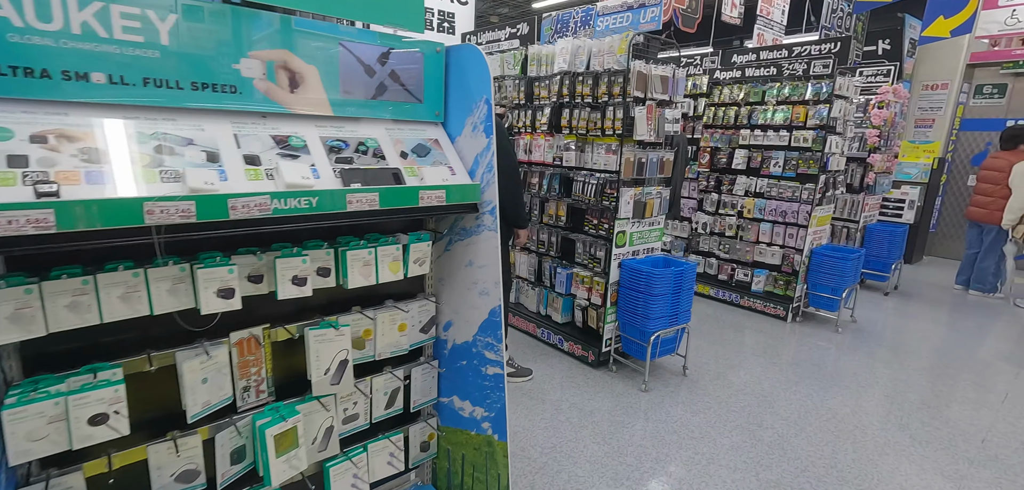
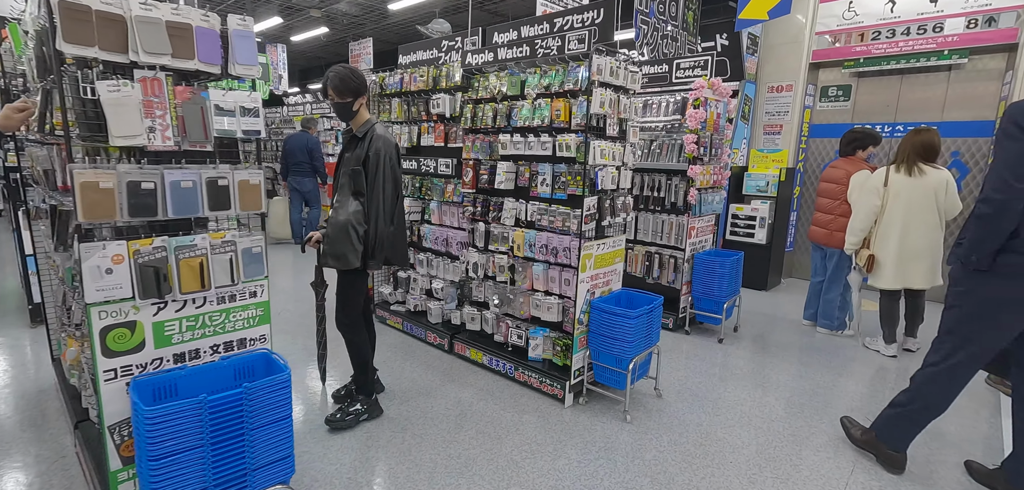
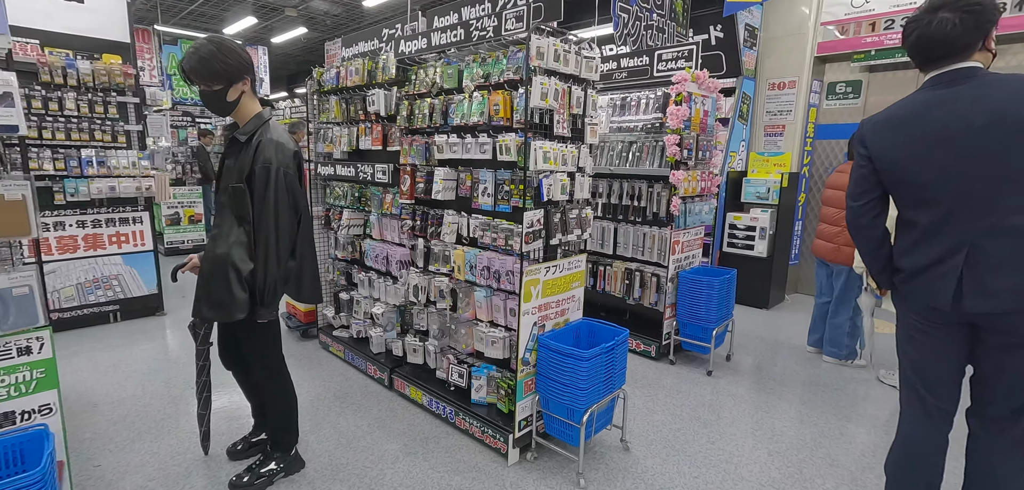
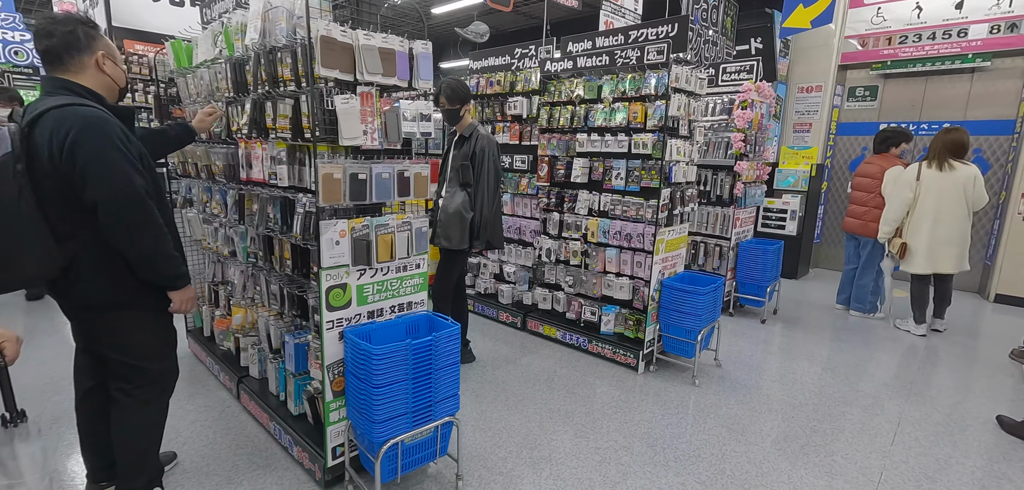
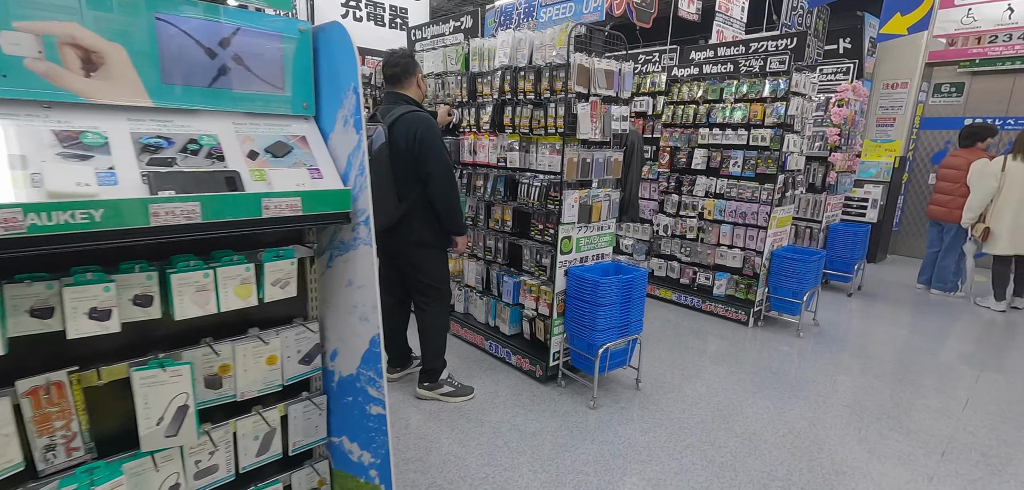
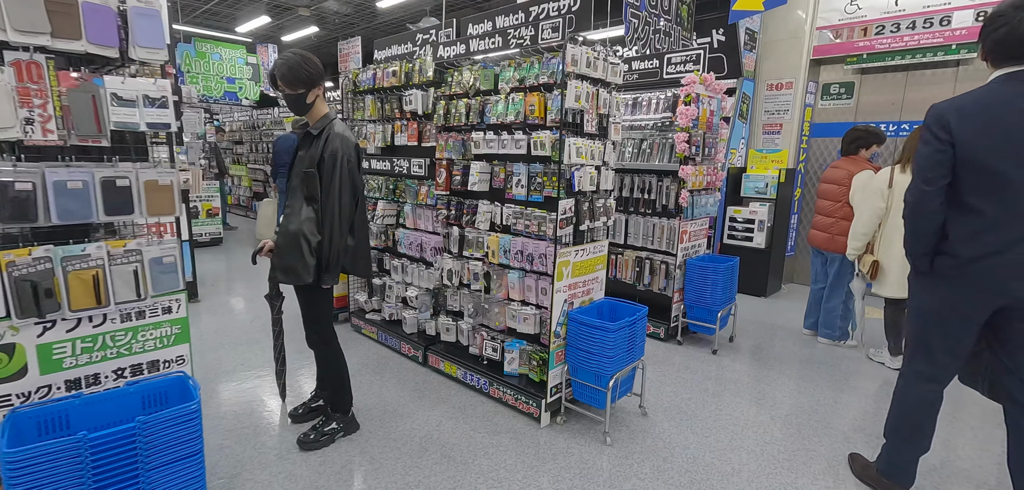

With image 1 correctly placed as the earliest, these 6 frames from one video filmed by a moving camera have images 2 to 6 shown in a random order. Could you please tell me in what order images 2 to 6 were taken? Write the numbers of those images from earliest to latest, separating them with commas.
5, 4, 2, 6, 3
